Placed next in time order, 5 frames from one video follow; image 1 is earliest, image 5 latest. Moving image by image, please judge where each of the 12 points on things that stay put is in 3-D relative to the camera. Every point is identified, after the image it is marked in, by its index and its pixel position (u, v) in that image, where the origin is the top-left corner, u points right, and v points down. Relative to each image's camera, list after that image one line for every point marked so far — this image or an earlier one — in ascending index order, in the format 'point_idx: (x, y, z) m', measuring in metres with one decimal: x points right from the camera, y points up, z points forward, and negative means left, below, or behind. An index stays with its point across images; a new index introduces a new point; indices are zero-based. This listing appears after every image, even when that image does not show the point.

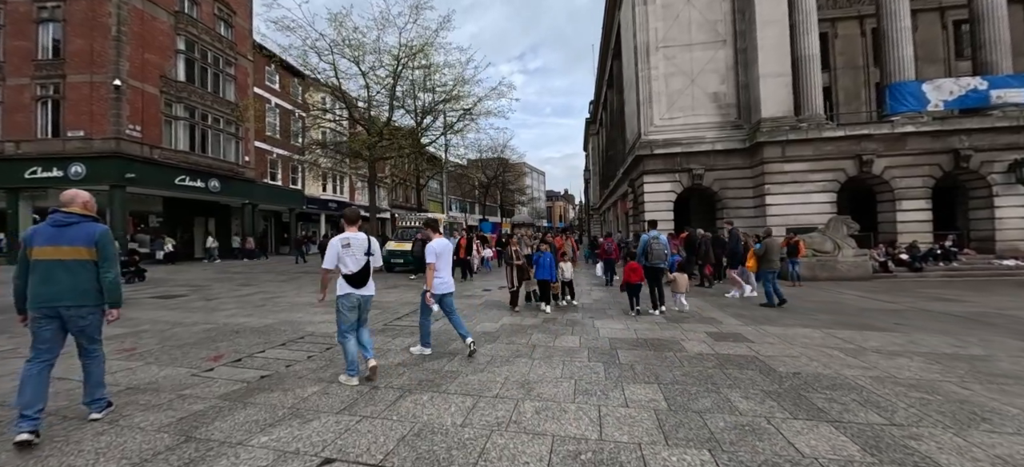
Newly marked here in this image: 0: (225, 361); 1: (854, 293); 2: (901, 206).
0: (-3.7, -1.7, +4.8) m
1: (+11.5, -1.9, +12.3) m
2: (+17.5, +1.3, +16.5) m
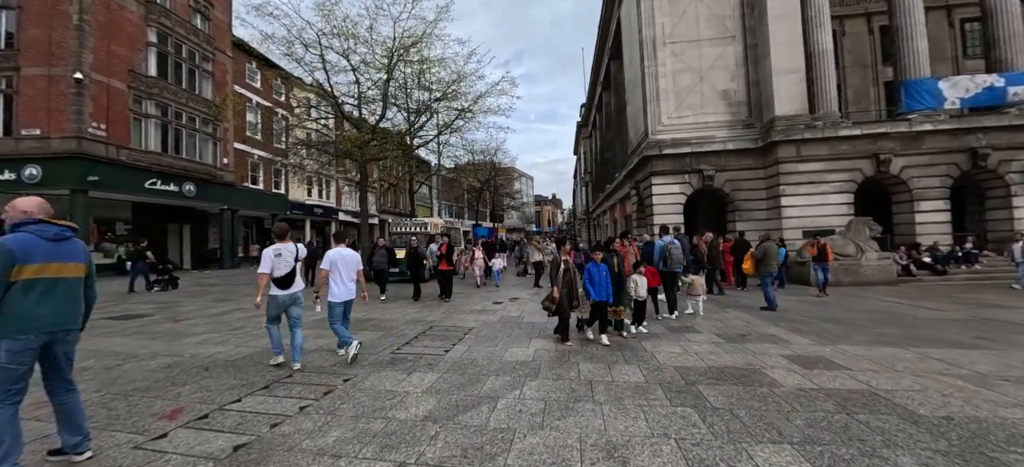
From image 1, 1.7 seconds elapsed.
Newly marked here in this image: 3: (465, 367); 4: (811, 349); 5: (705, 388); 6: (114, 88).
0: (-3.1, -1.8, +3.5) m
1: (+11.9, -2.0, +11.5) m
2: (+17.7, +1.2, +16.0) m
3: (-0.6, -1.8, +5.0) m
4: (+4.7, -1.8, +5.8) m
5: (+2.3, -1.8, +4.3) m
6: (-20.1, +7.3, +18.5) m
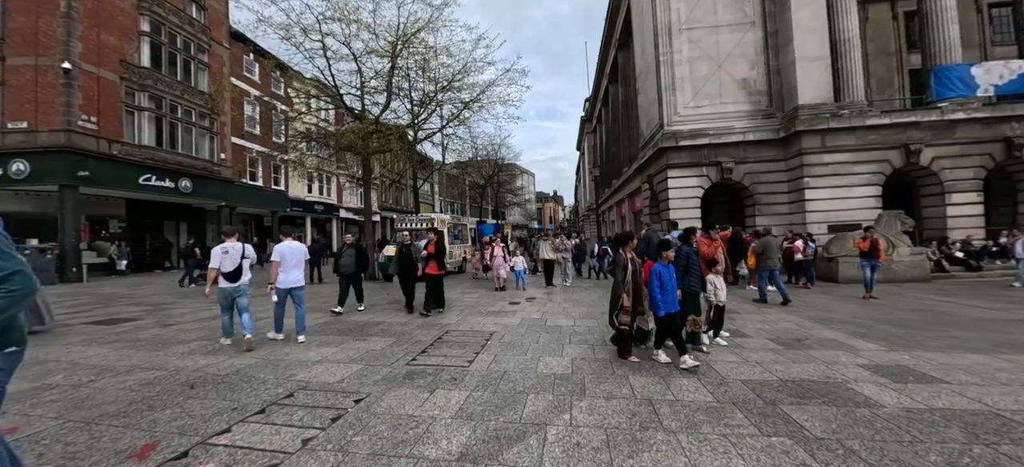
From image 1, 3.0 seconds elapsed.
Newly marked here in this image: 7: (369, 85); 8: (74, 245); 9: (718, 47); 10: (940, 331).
0: (-2.7, -1.7, +2.8) m
1: (+12.3, -1.8, +10.7) m
2: (+18.1, +1.4, +15.2) m
3: (-0.2, -1.7, +4.2) m
4: (+5.2, -1.7, +5.1) m
5: (+2.7, -1.7, +3.6) m
6: (-19.6, +7.4, +17.7) m
7: (-6.3, +6.5, +16.2) m
8: (-19.7, -0.5, +16.5) m
9: (+9.9, +9.0, +17.7) m
10: (+7.6, -1.7, +6.5) m
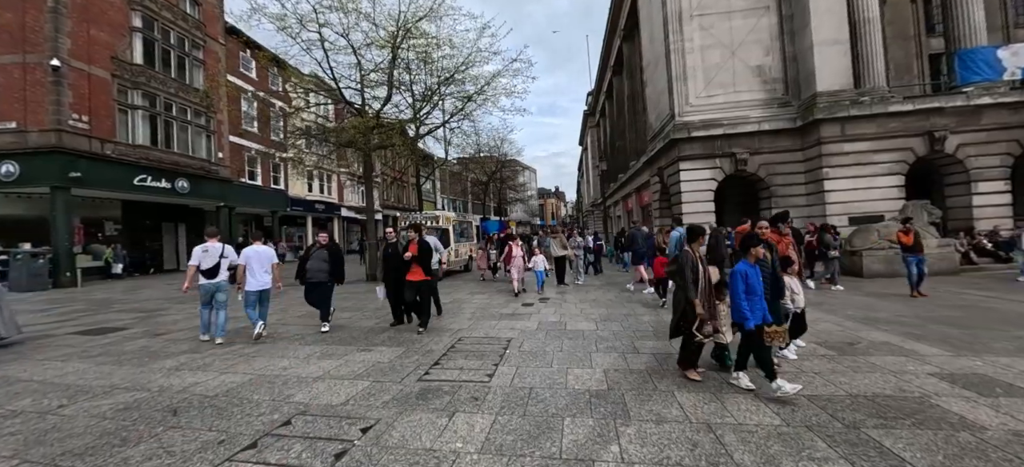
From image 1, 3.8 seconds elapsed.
0: (-2.4, -1.7, +2.2) m
1: (+12.6, -1.6, +10.2) m
2: (+18.4, +1.8, +14.6) m
3: (+0.1, -1.7, +3.7) m
4: (+5.5, -1.6, +4.5) m
5: (+3.0, -1.7, +3.0) m
6: (-19.4, +7.3, +17.1) m
7: (-6.1, +6.6, +15.6) m
8: (-19.3, -0.7, +16.0) m
9: (+10.1, +9.2, +17.0) m
10: (+7.9, -1.6, +6.0) m
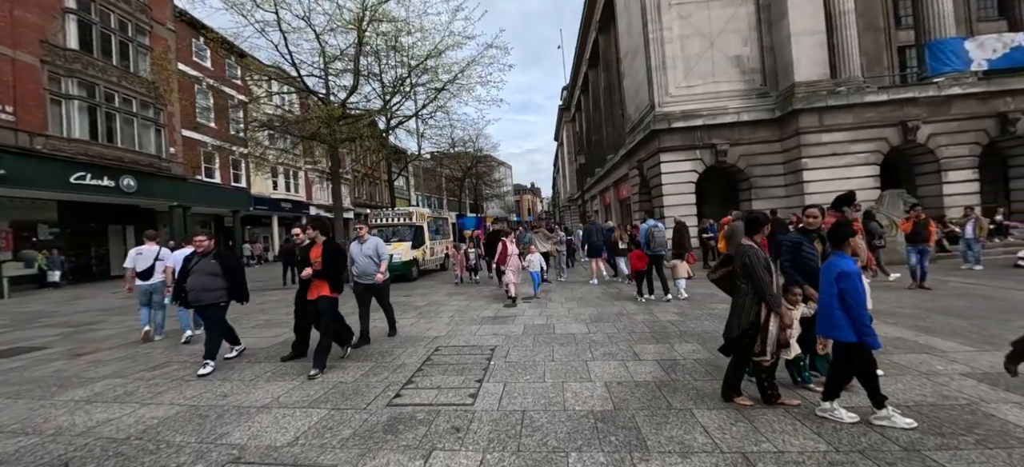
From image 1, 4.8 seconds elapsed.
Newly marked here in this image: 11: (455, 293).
0: (-2.4, -1.7, +1.4) m
1: (+12.2, -1.2, +10.2) m
2: (+17.6, +2.3, +14.9) m
3: (0.0, -1.6, +3.0) m
4: (+5.4, -1.4, +4.1) m
5: (+3.0, -1.5, +2.5) m
6: (-20.4, +7.1, +15.2) m
7: (-7.0, +6.6, +14.5) m
8: (-20.1, -0.9, +14.2) m
9: (+9.0, +9.6, +16.8) m
10: (+7.7, -1.3, +5.7) m
11: (-1.6, -1.7, +10.5) m
